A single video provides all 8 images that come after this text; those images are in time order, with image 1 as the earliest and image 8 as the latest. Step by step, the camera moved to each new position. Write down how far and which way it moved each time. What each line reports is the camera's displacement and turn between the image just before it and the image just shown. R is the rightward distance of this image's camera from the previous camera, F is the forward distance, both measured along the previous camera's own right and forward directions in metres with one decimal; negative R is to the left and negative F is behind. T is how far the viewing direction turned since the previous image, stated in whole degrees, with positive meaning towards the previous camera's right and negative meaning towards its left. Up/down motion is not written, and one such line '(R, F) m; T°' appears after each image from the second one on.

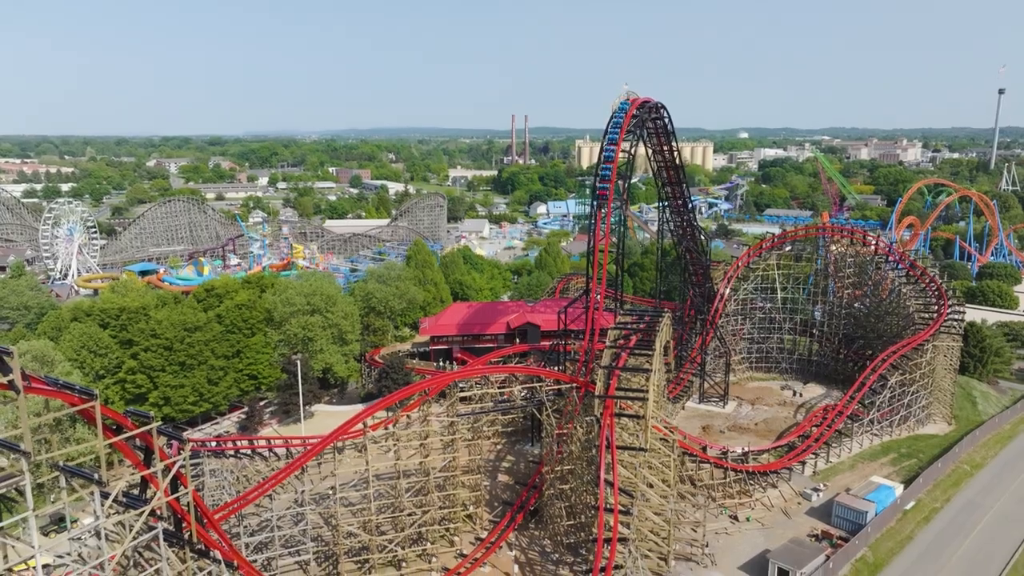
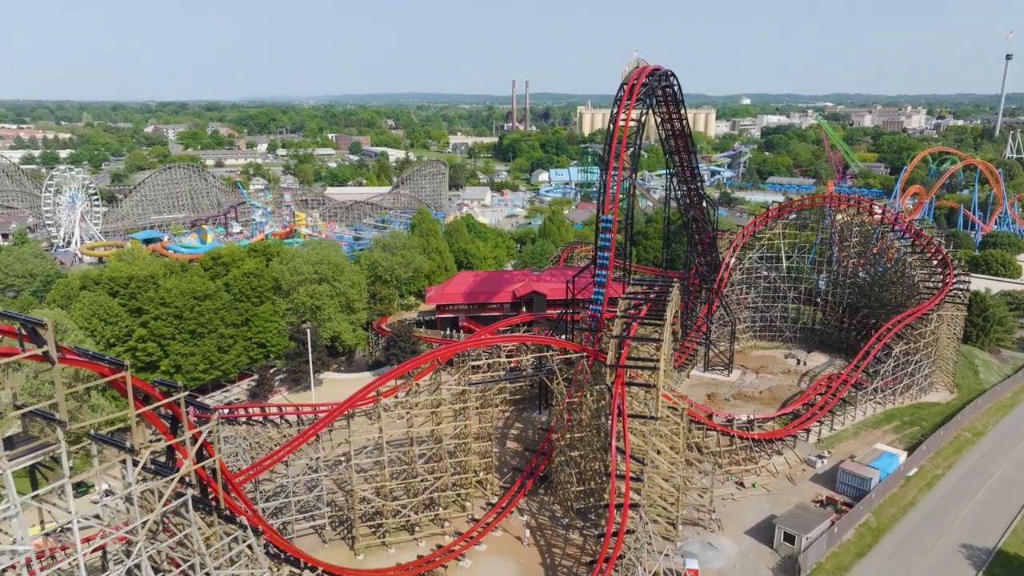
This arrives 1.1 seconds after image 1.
(-0.2, -0.1) m; 0°
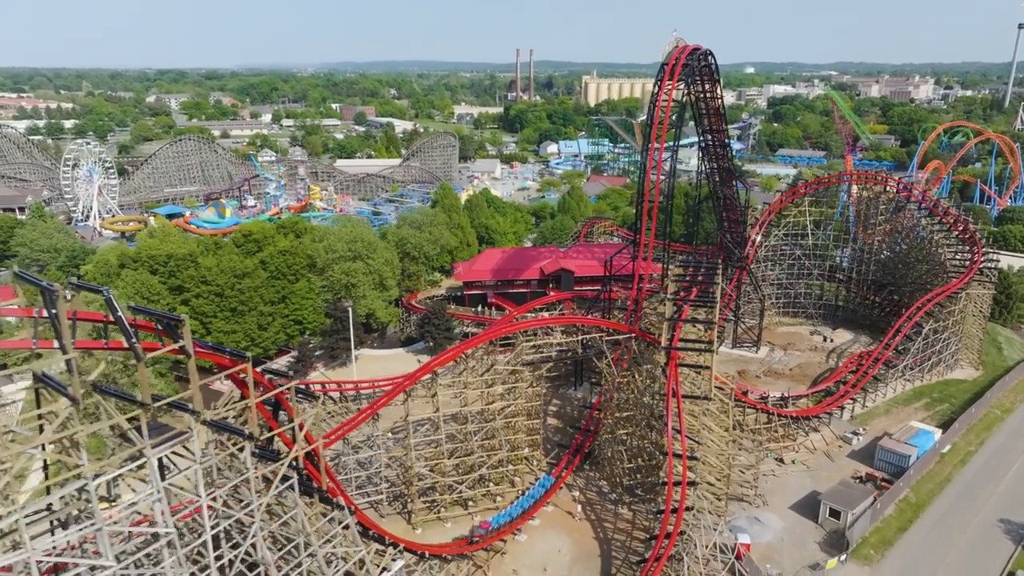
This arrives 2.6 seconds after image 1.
(-0.9, -0.2) m; 0°
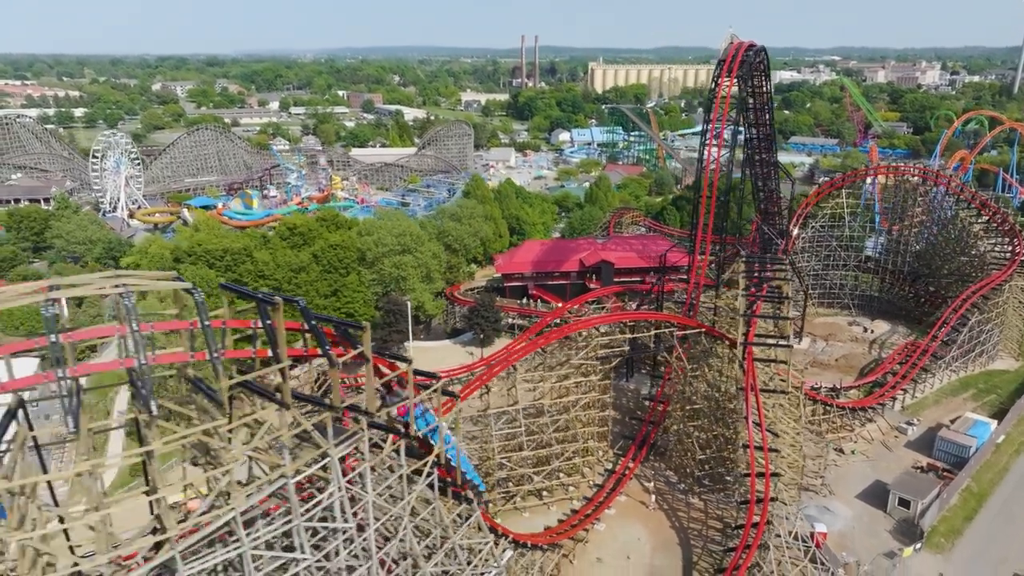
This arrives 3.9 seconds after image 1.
(-1.4, -0.3) m; 0°
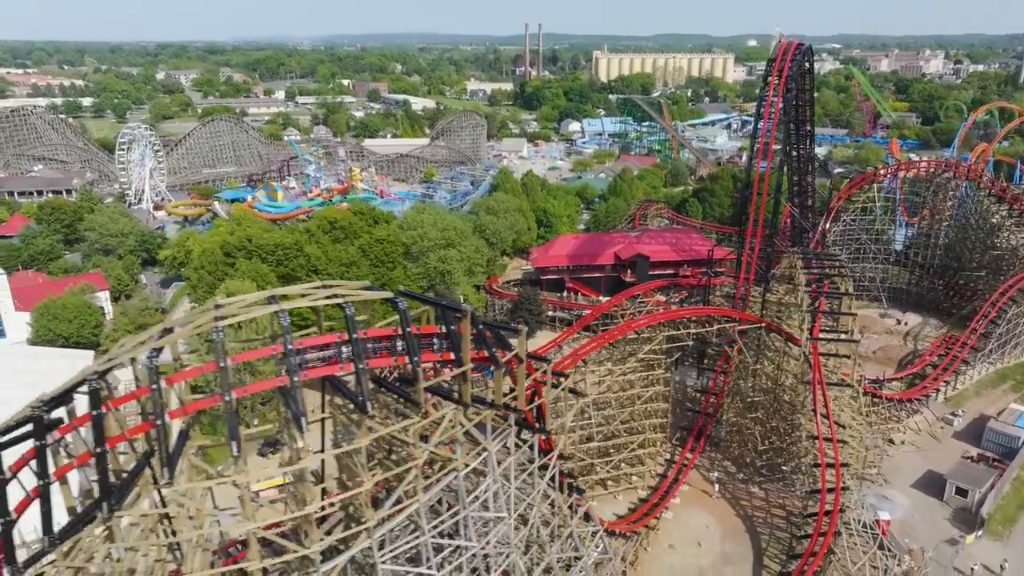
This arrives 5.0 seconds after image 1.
(-1.3, -0.4) m; 0°
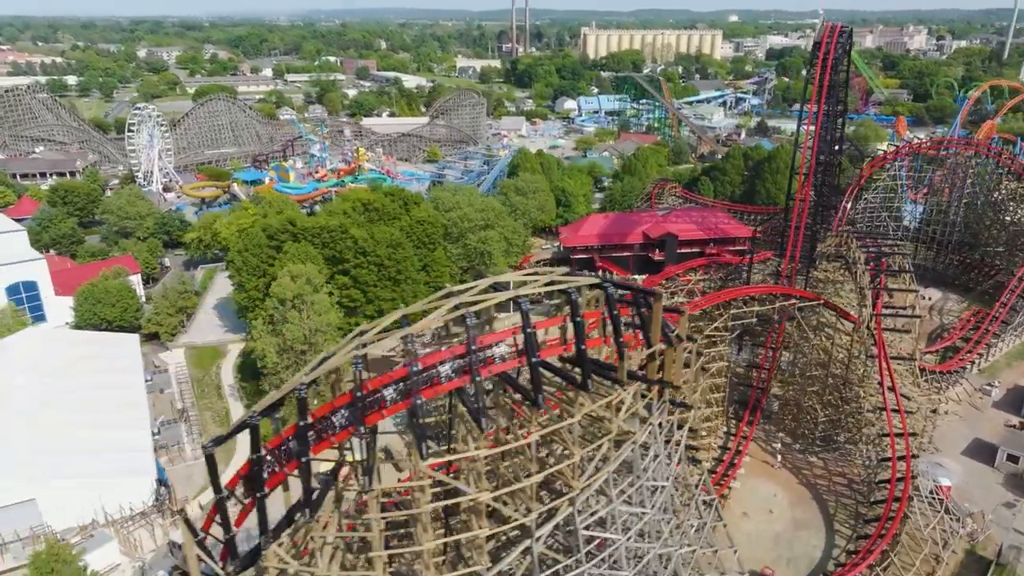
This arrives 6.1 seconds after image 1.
(-1.7, -0.3) m; +2°
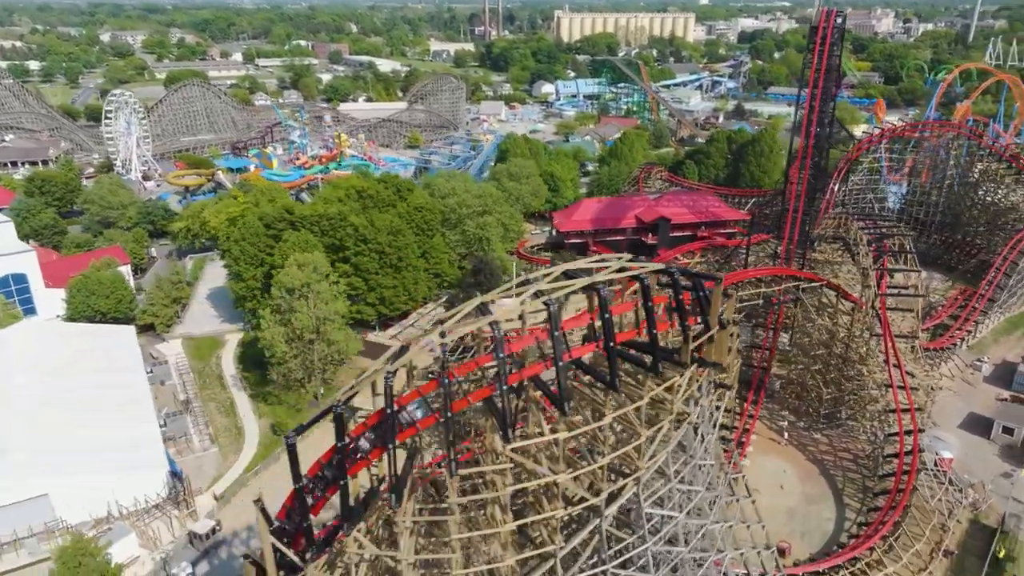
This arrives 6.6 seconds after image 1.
(-0.8, -0.1) m; +2°
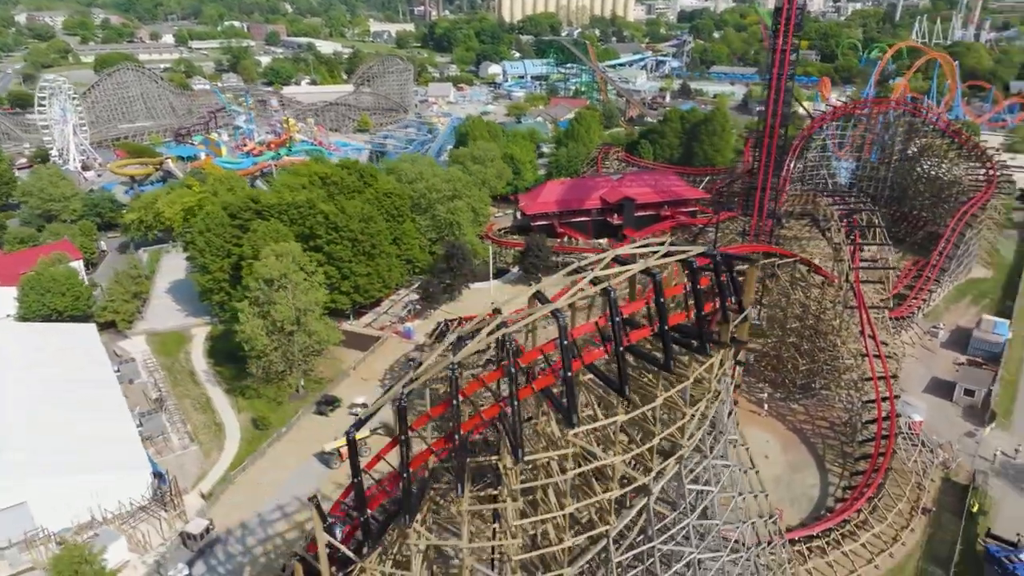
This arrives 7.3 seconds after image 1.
(-0.8, 0.0) m; +4°
